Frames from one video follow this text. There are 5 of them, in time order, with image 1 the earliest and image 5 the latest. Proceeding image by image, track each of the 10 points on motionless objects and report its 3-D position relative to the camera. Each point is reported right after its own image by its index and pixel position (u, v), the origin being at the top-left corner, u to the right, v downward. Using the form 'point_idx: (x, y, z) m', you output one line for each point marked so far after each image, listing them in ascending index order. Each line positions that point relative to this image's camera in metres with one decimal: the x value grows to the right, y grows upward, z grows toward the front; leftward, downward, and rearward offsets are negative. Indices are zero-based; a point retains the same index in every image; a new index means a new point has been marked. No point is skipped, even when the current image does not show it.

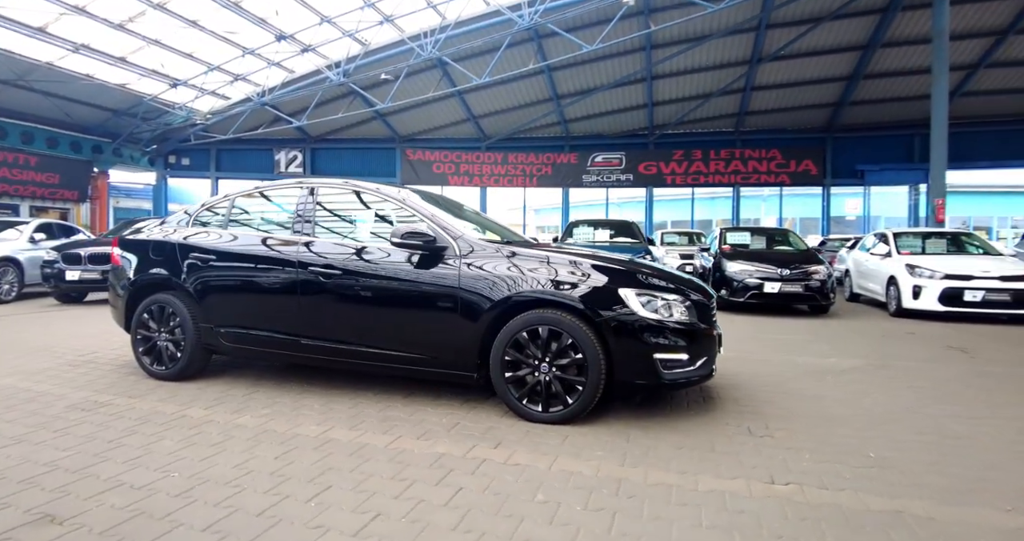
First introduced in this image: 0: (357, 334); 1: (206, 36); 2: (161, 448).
0: (-1.1, -0.5, +3.5) m
1: (-8.8, +6.7, +13.7) m
2: (-1.9, -1.0, +2.6) m
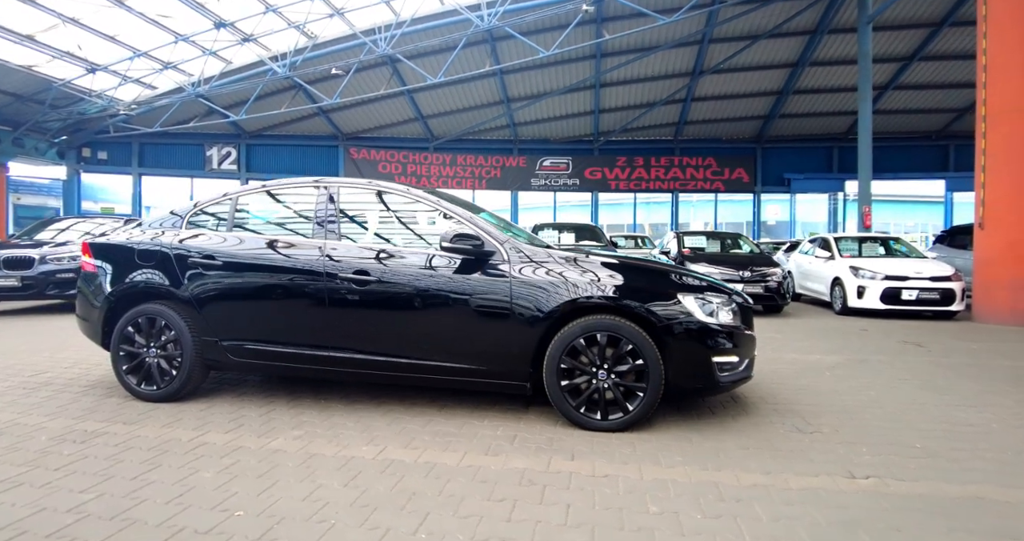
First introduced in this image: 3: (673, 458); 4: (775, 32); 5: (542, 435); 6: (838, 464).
0: (-0.8, -0.5, +3.2) m
1: (-9.8, +6.5, +12.4) m
2: (-1.5, -1.0, +2.3) m
3: (+0.9, -1.0, +2.7) m
4: (+9.0, +8.2, +16.5) m
5: (+0.2, -1.0, +3.0) m
6: (+1.8, -1.1, +2.6) m
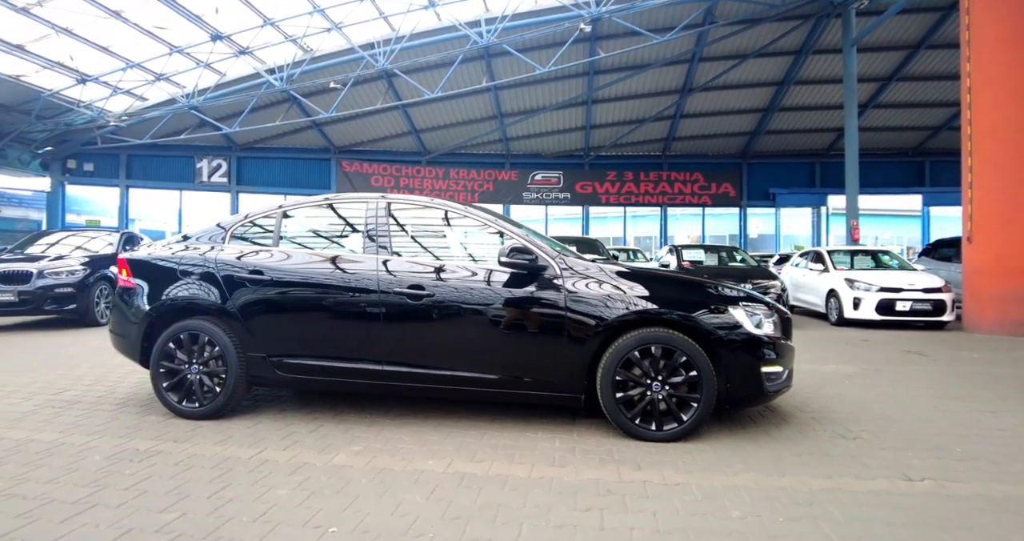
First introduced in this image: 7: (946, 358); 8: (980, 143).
0: (-0.4, -0.6, +3.3) m
1: (-9.8, +6.2, +12.3) m
2: (-1.1, -1.1, +2.3) m
3: (+1.3, -1.1, +2.7) m
4: (+8.8, +7.8, +17.1) m
5: (+0.6, -1.1, +3.0) m
6: (+2.1, -1.1, +2.7) m
7: (+5.7, -1.2, +6.4) m
8: (+8.7, +2.3, +8.9) m
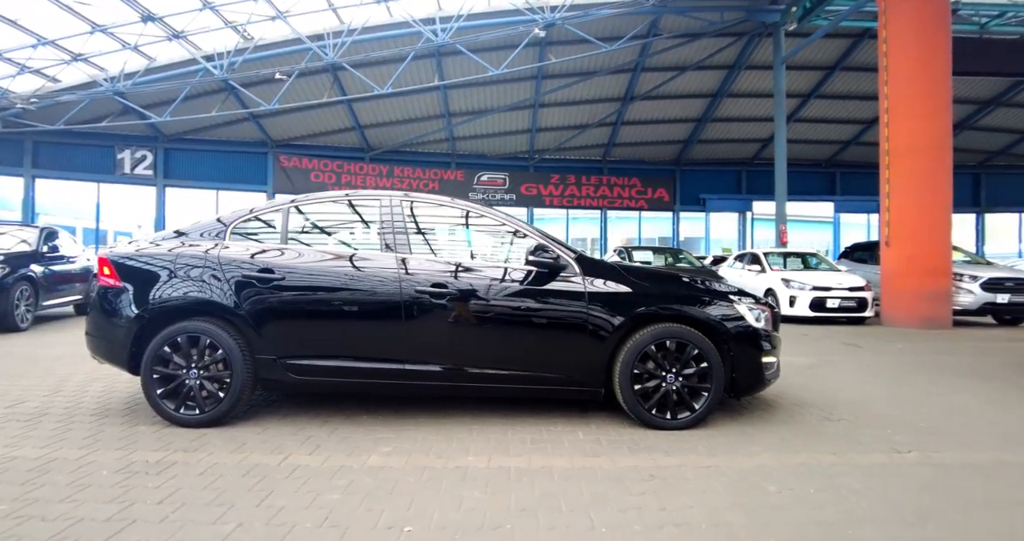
0: (-0.3, -0.6, +3.3) m
1: (-10.7, +6.2, +11.0) m
2: (-0.8, -1.1, +2.2) m
3: (+1.5, -1.1, +3.0) m
4: (+7.1, +7.8, +18.2) m
5: (+0.7, -1.1, +3.1) m
6: (+2.3, -1.1, +3.1) m
7: (+5.4, -1.2, +7.2) m
8: (+8.1, +2.3, +10.0) m
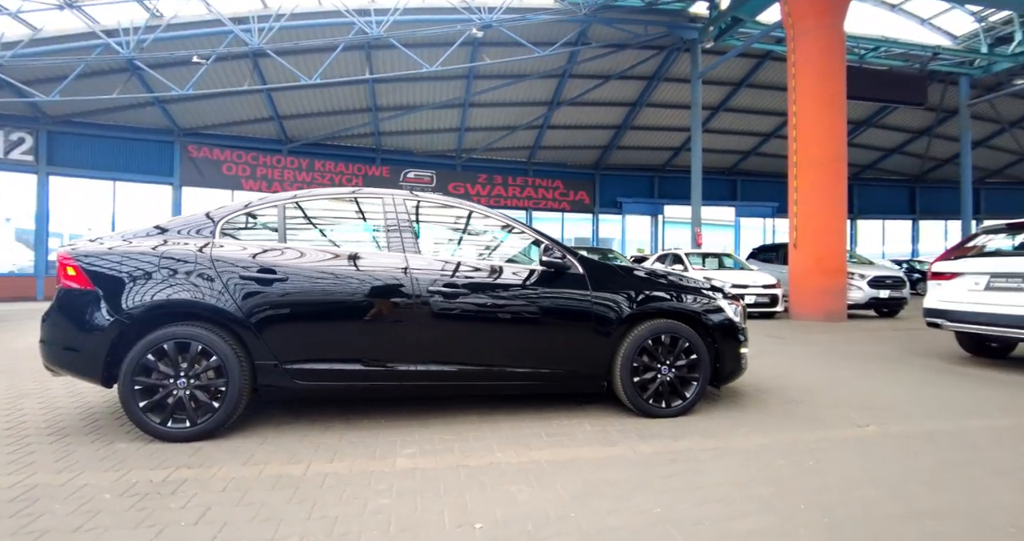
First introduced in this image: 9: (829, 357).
0: (-0.2, -0.6, +3.3) m
1: (-11.8, +6.1, +9.2) m
2: (-0.6, -1.1, +2.2) m
3: (+1.6, -1.1, +3.3) m
4: (+4.6, +7.8, +19.2) m
5: (+0.8, -1.1, +3.4) m
6: (+2.4, -1.1, +3.6) m
7: (+4.8, -1.1, +8.1) m
8: (+6.9, +2.3, +11.3) m
9: (+4.3, -1.1, +6.4) m
